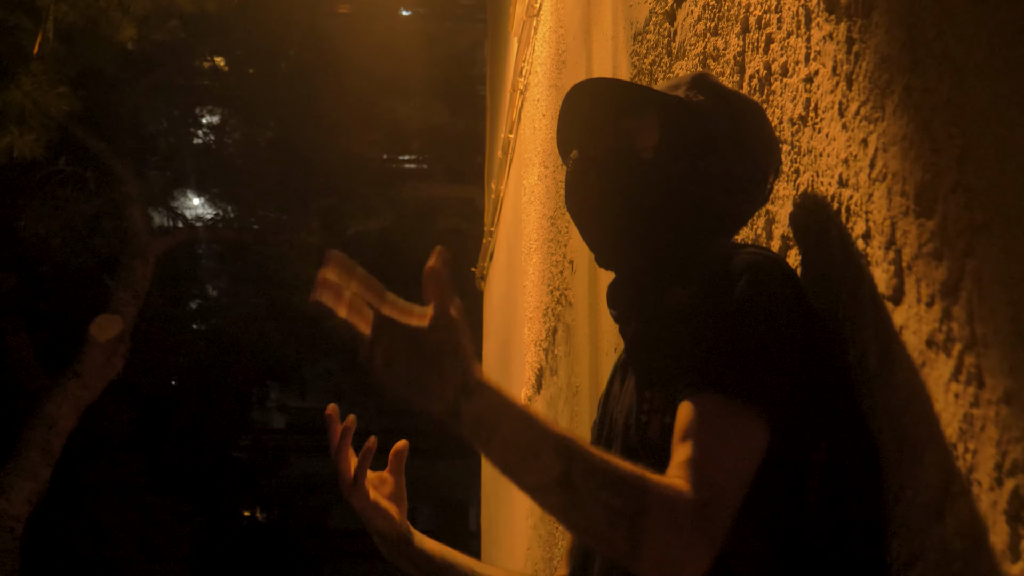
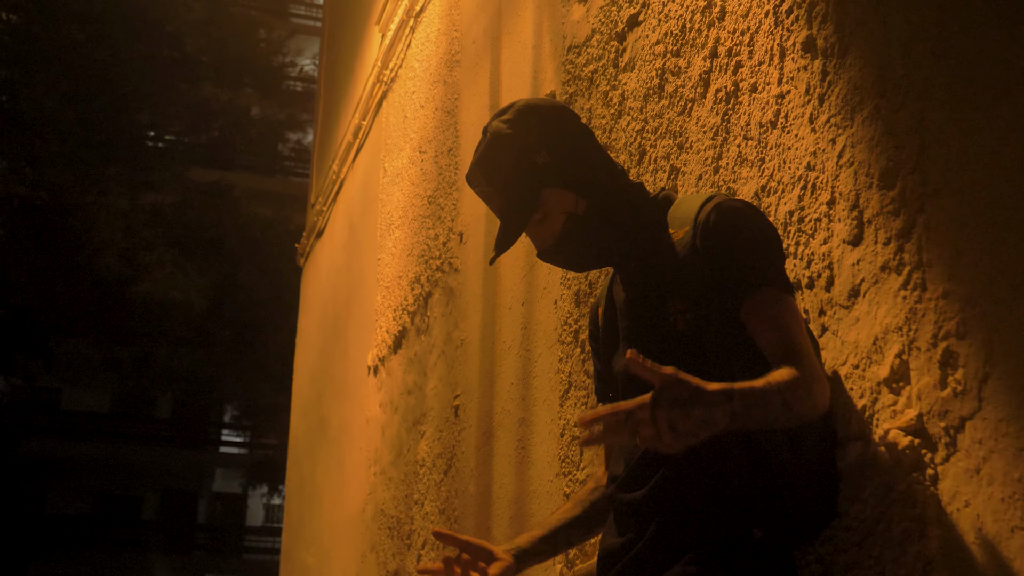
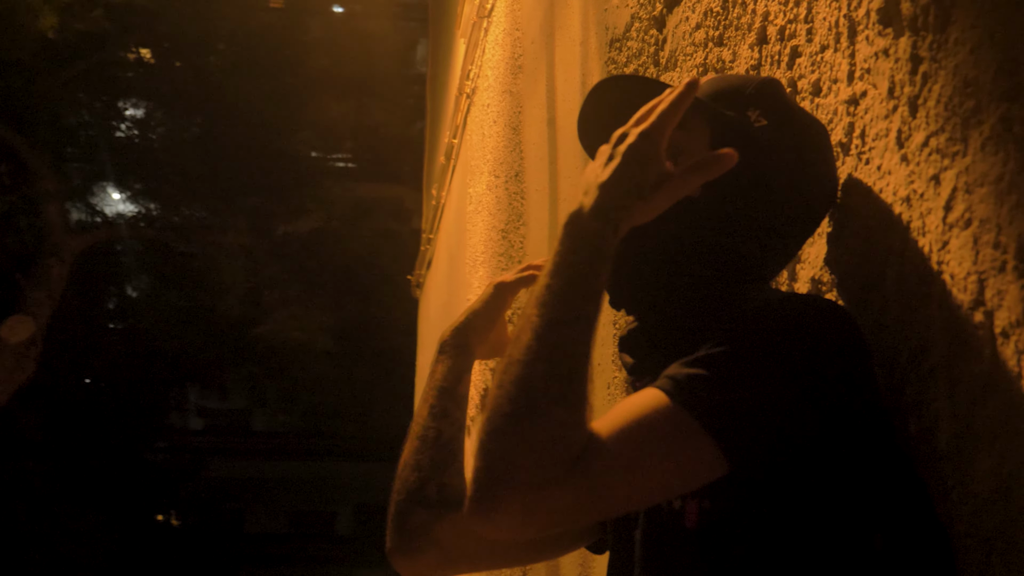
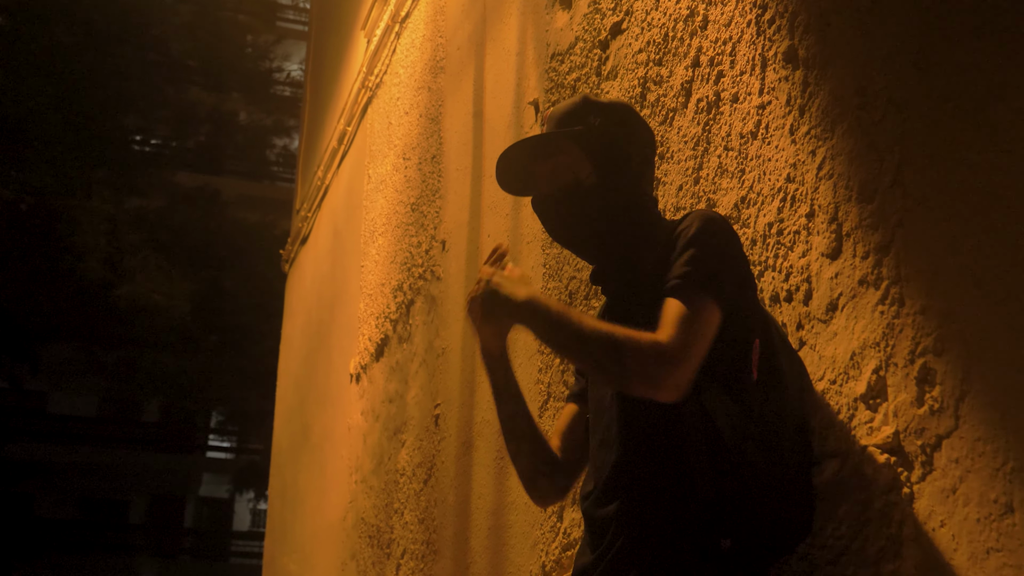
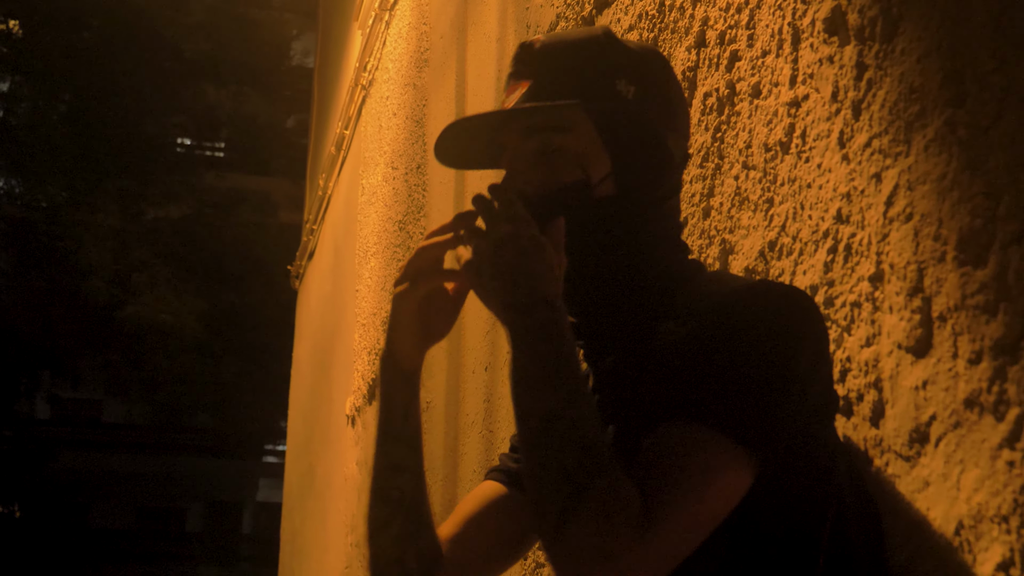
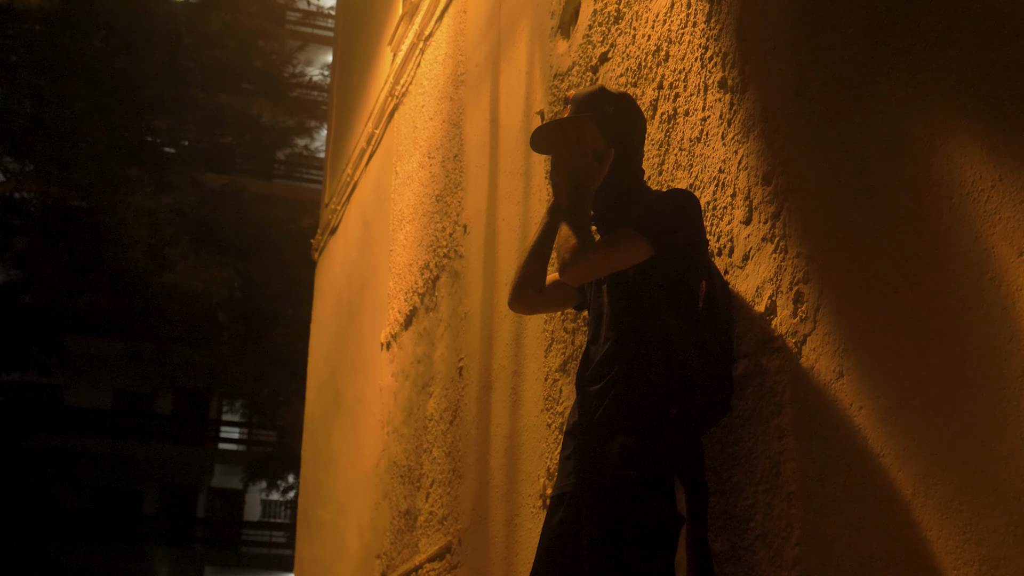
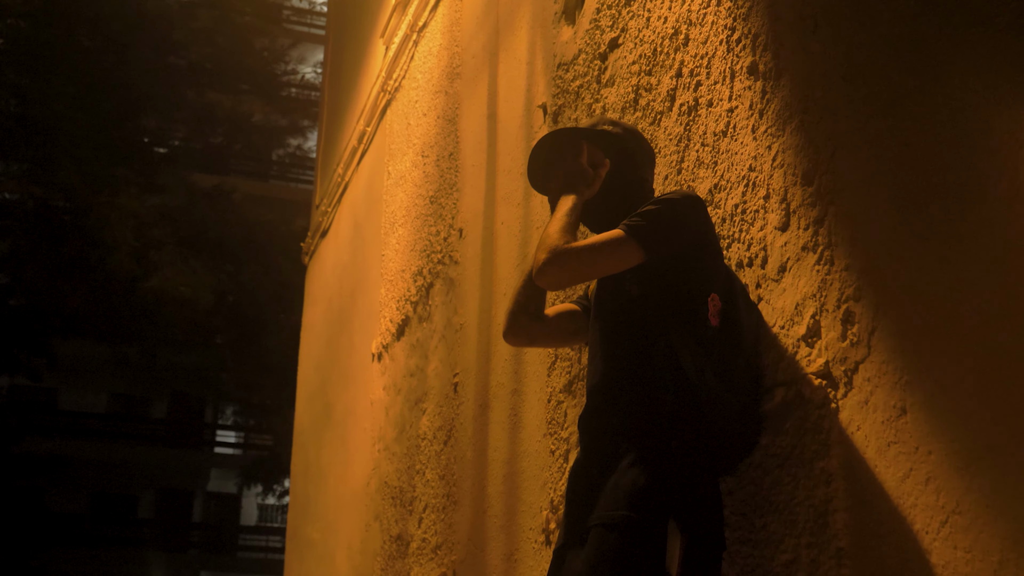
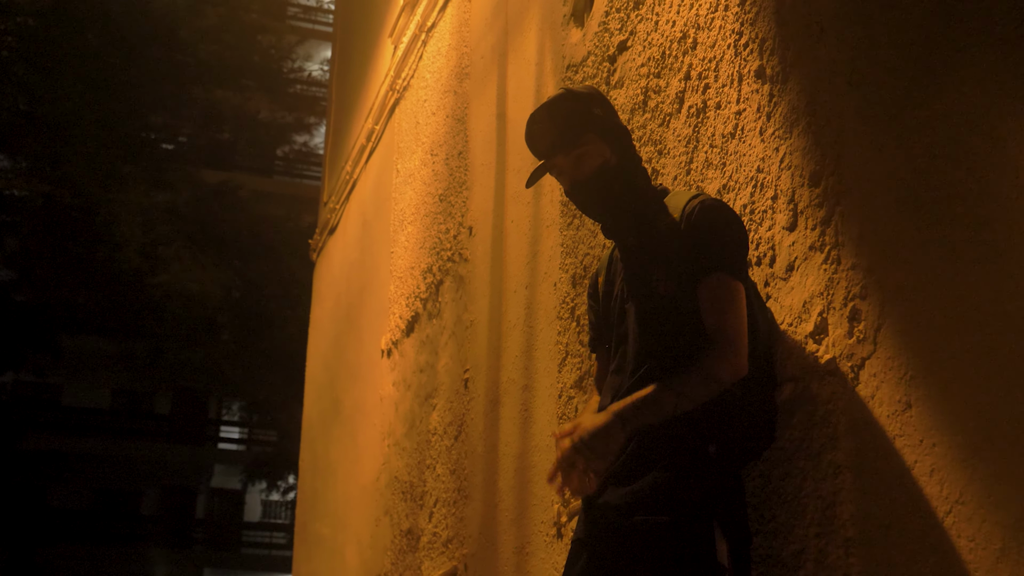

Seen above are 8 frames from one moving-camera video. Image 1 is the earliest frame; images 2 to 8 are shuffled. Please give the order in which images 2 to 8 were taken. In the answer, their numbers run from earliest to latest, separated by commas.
3, 5, 2, 8, 6, 7, 4
